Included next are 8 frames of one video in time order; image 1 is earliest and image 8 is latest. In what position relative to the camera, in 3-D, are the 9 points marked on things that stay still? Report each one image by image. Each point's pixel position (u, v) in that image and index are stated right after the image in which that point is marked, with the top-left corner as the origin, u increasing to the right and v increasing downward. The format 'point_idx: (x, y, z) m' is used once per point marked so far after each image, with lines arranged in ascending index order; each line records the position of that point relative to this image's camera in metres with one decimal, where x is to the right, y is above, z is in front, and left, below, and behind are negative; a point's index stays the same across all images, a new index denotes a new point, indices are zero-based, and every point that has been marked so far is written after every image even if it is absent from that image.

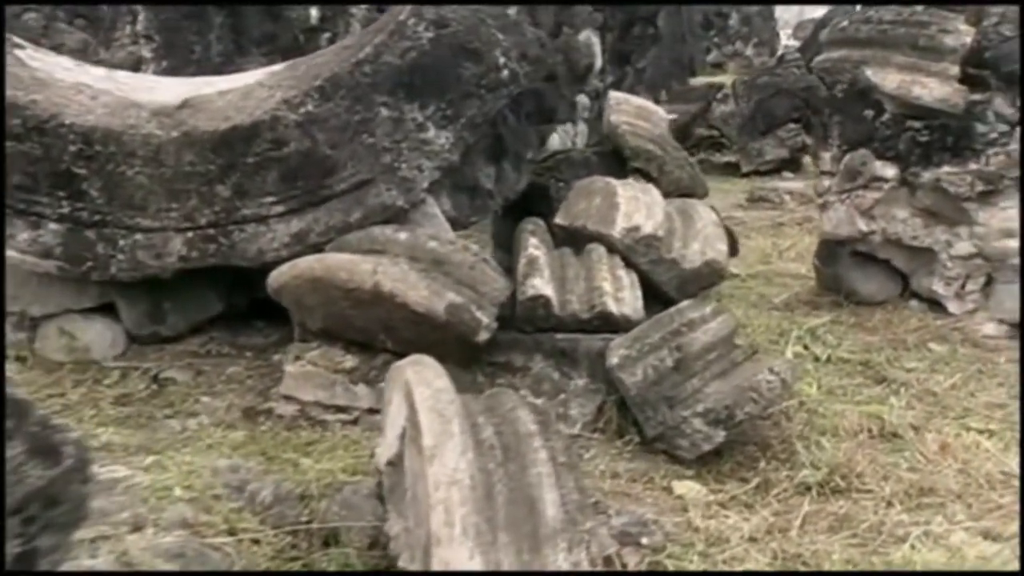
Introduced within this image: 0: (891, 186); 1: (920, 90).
0: (+2.0, +0.5, +4.0) m
1: (+2.0, +1.0, +3.9) m
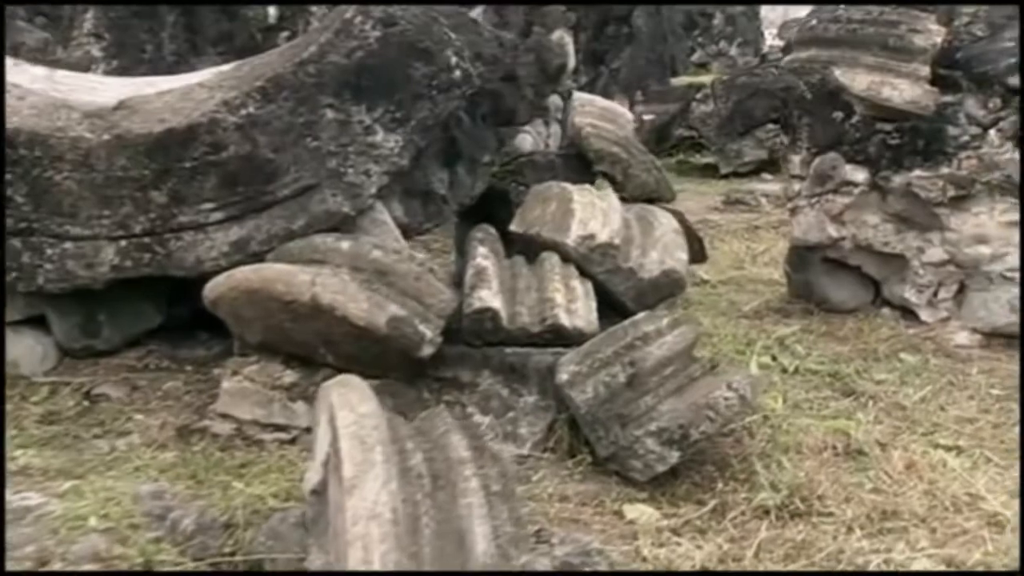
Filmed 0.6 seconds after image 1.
0: (+1.7, +0.5, +3.9) m
1: (+1.8, +1.0, +3.7) m
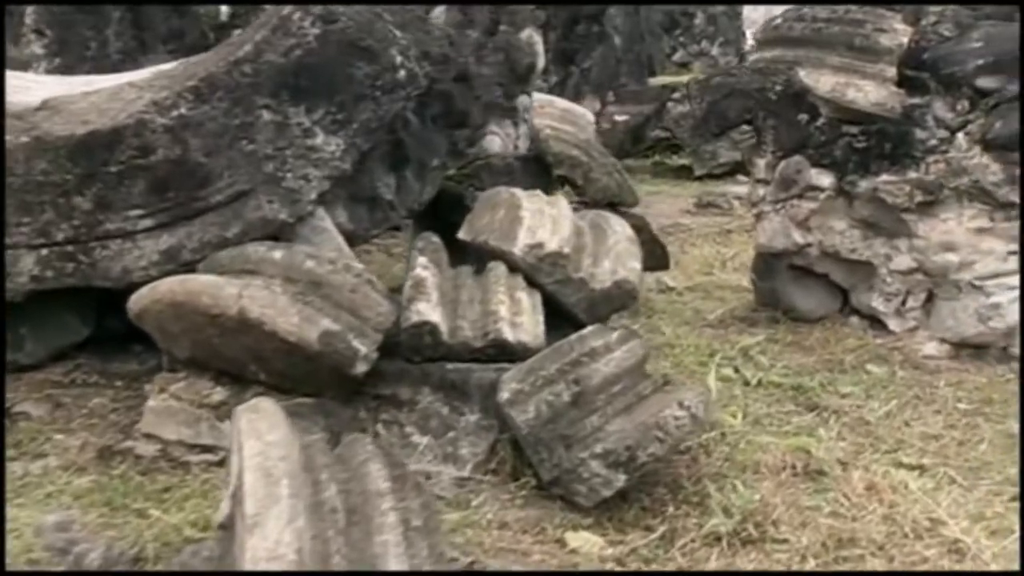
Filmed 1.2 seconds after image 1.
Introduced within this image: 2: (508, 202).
0: (+1.5, +0.4, +3.7) m
1: (+1.6, +0.9, +3.6) m
2: (0.0, +0.3, +3.1) m
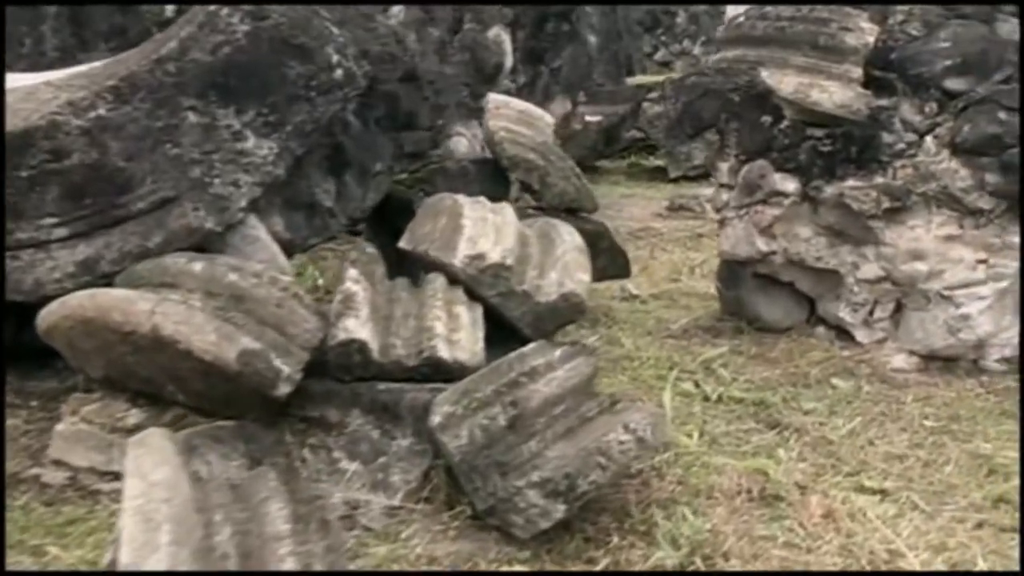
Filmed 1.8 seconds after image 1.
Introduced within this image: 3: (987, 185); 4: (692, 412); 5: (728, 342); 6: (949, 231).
0: (+1.3, +0.4, +3.6) m
1: (+1.4, +0.9, +3.4) m
2: (-0.2, +0.3, +2.9) m
3: (+2.0, +0.4, +3.3) m
4: (+0.7, -0.5, +3.2) m
5: (+1.1, -0.3, +3.8) m
6: (+1.9, +0.2, +3.4) m
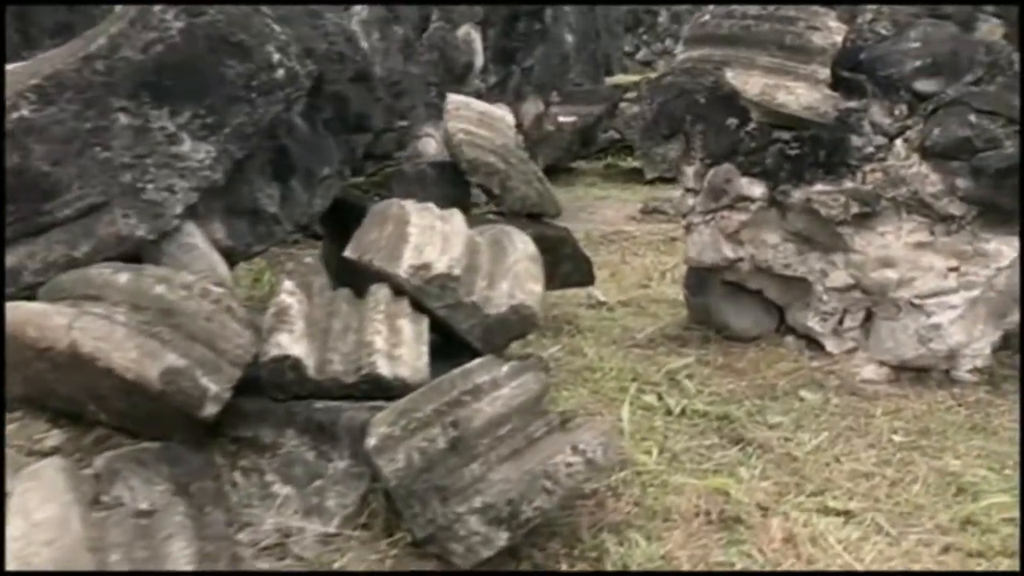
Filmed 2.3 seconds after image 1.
0: (+1.1, +0.4, +3.5) m
1: (+1.2, +0.8, +3.3) m
2: (-0.4, +0.3, +2.8) m
3: (+1.9, +0.4, +3.2) m
4: (+0.6, -0.5, +3.1) m
5: (+0.9, -0.3, +3.6) m
6: (+1.7, +0.2, +3.3) m
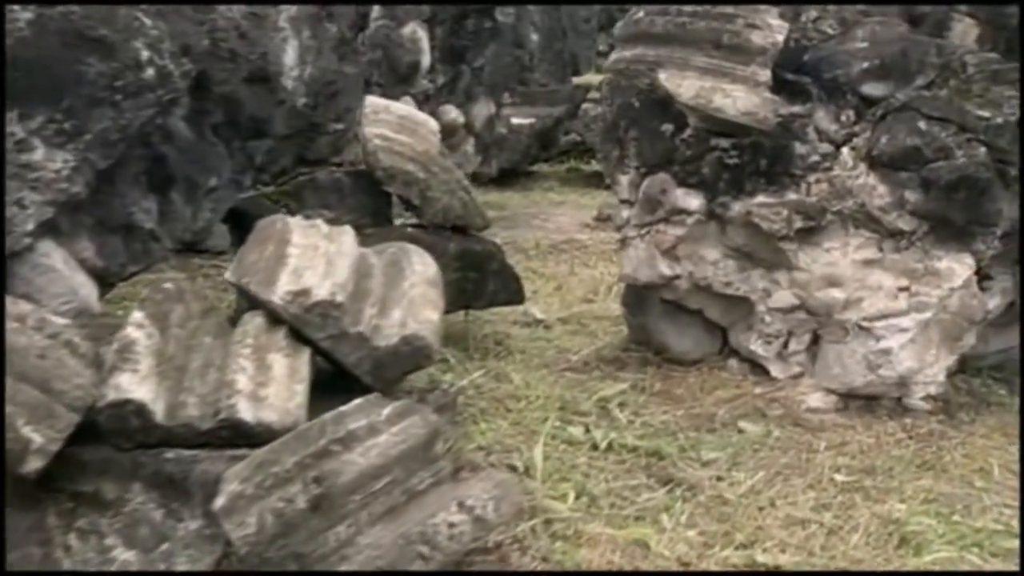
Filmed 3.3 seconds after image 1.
0: (+0.8, +0.3, +3.2) m
1: (+0.8, +0.7, +3.1) m
2: (-0.7, +0.2, +2.5) m
3: (+1.5, +0.3, +3.0) m
4: (+0.2, -0.6, +2.8) m
5: (+0.5, -0.4, +3.4) m
6: (+1.4, +0.1, +3.0) m
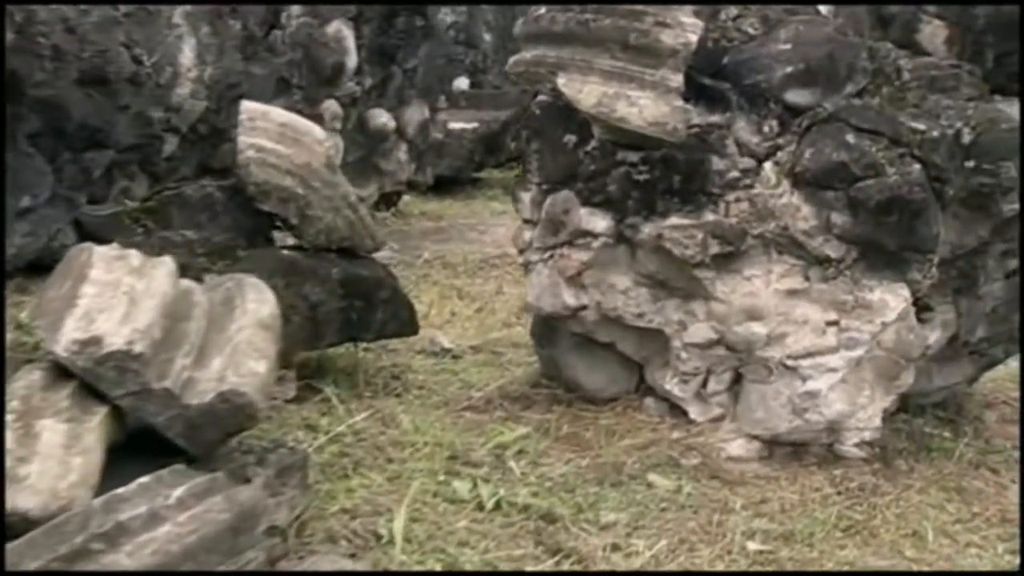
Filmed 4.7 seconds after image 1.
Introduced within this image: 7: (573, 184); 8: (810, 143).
0: (+0.3, +0.2, +2.8) m
1: (+0.4, +0.6, +2.7) m
2: (-1.2, +0.1, +2.1) m
3: (+1.1, +0.2, +2.6) m
4: (-0.2, -0.7, +2.4) m
5: (+0.1, -0.5, +3.0) m
6: (+1.0, 0.0, +2.7) m
7: (+0.2, +0.4, +2.8) m
8: (+1.0, +0.5, +2.6) m
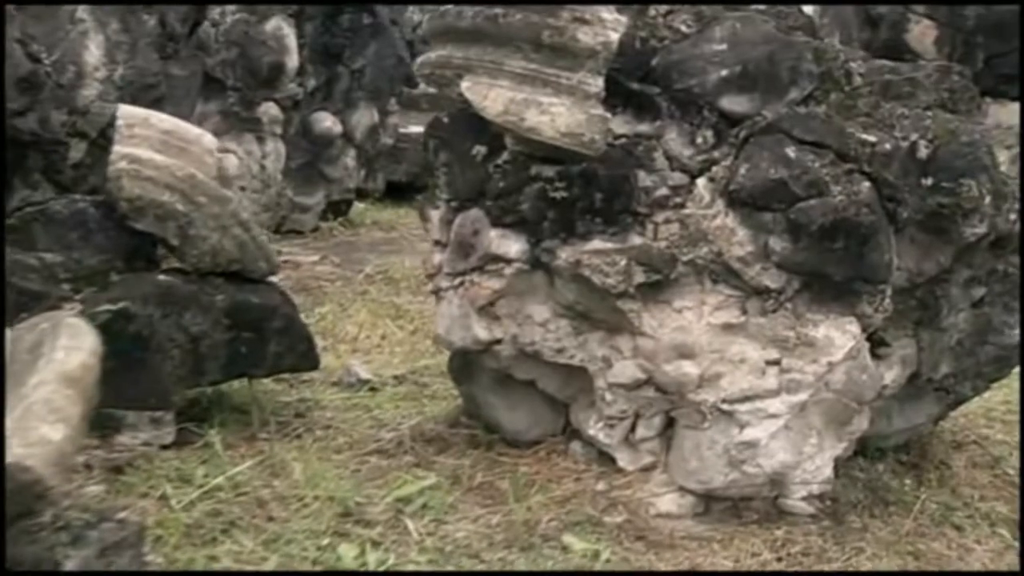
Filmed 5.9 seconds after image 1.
0: (0.0, +0.1, +2.5) m
1: (+0.1, +0.5, +2.3) m
2: (-1.5, 0.0, +1.7) m
3: (+0.8, +0.1, +2.3) m
4: (-0.5, -0.9, +2.0) m
5: (-0.2, -0.6, +2.6) m
6: (+0.6, -0.1, +2.3) m
7: (-0.1, +0.3, +2.5) m
8: (+0.7, +0.4, +2.3) m
